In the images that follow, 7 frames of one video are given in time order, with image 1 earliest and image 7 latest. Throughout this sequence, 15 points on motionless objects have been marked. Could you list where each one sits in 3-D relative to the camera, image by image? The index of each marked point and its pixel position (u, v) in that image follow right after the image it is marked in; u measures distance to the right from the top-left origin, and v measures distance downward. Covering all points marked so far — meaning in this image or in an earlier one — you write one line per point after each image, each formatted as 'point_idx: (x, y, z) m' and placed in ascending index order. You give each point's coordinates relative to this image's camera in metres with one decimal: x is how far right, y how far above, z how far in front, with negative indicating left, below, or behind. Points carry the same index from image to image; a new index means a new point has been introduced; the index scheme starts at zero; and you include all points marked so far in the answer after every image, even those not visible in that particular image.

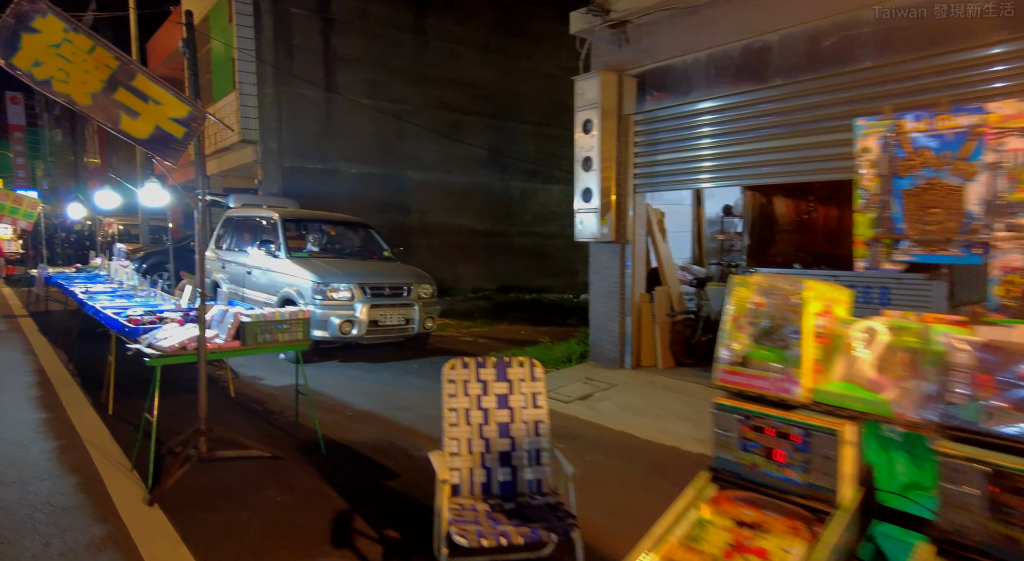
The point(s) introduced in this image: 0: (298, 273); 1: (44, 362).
0: (-2.8, +0.1, +8.2) m
1: (-5.9, -1.1, +7.7) m
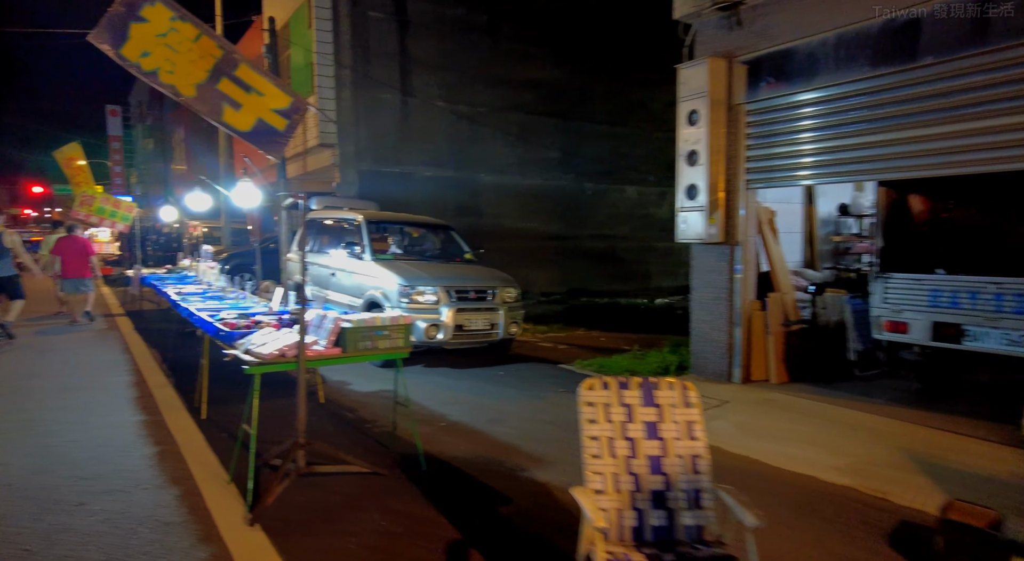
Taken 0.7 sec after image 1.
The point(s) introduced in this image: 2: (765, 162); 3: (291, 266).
0: (-1.7, +0.1, +8.1) m
1: (-4.8, -1.1, +7.9) m
2: (+2.6, +1.2, +6.3) m
3: (-4.0, +0.3, +11.1) m
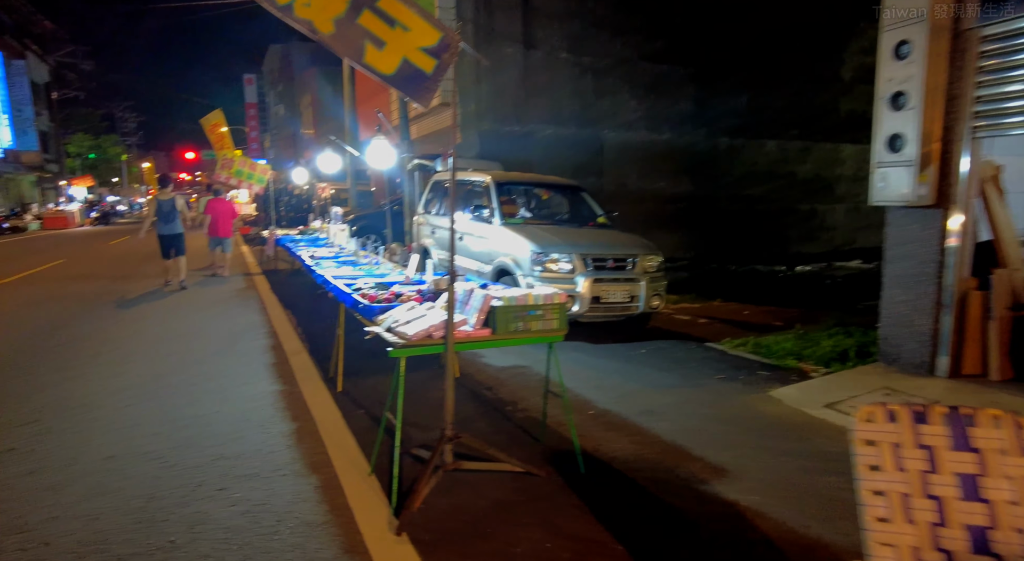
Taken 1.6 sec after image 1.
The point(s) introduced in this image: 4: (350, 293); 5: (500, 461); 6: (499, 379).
0: (+0.1, +0.5, +7.5) m
1: (-3.1, -0.6, +8.0) m
2: (+3.9, +1.4, +5.0) m
3: (-1.7, +0.9, +10.9) m
4: (-1.2, -0.1, +4.7) m
5: (-0.1, -1.0, +3.5) m
6: (-0.1, -0.9, +5.3) m
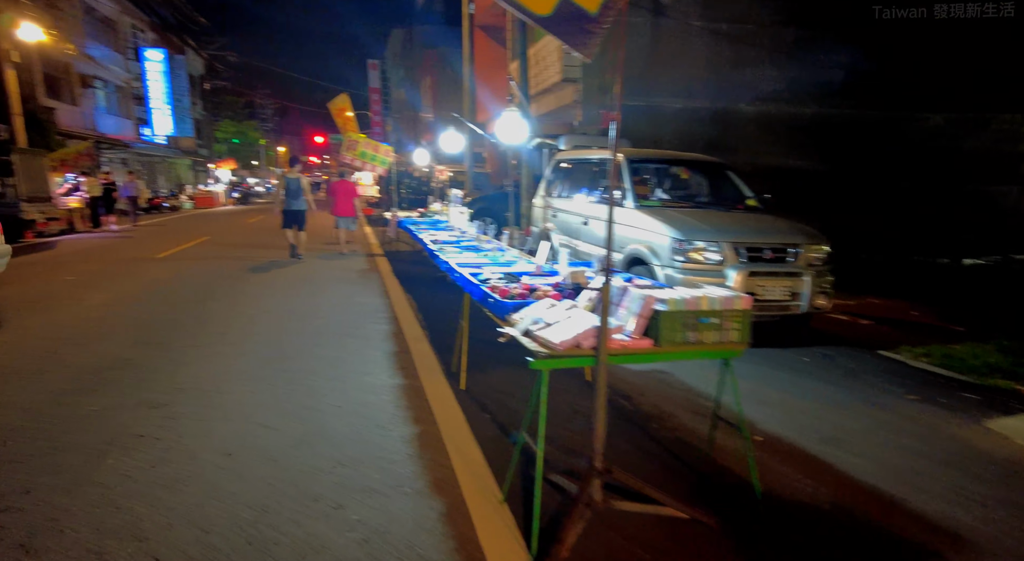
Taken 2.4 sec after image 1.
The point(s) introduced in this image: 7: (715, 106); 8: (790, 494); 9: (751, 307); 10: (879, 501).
0: (+1.6, +0.6, +6.7) m
1: (-1.5, -0.4, +7.7) m
2: (+4.9, +1.4, +3.5) m
3: (+0.5, +1.2, +10.4) m
4: (-0.2, 0.0, +4.2) m
5: (+0.7, -1.0, +2.8) m
6: (+1.0, -0.8, +4.6) m
7: (+4.6, +4.0, +13.9) m
8: (+1.4, -1.1, +3.1) m
9: (+1.1, -0.1, +2.9) m
10: (+1.8, -1.1, +3.1) m
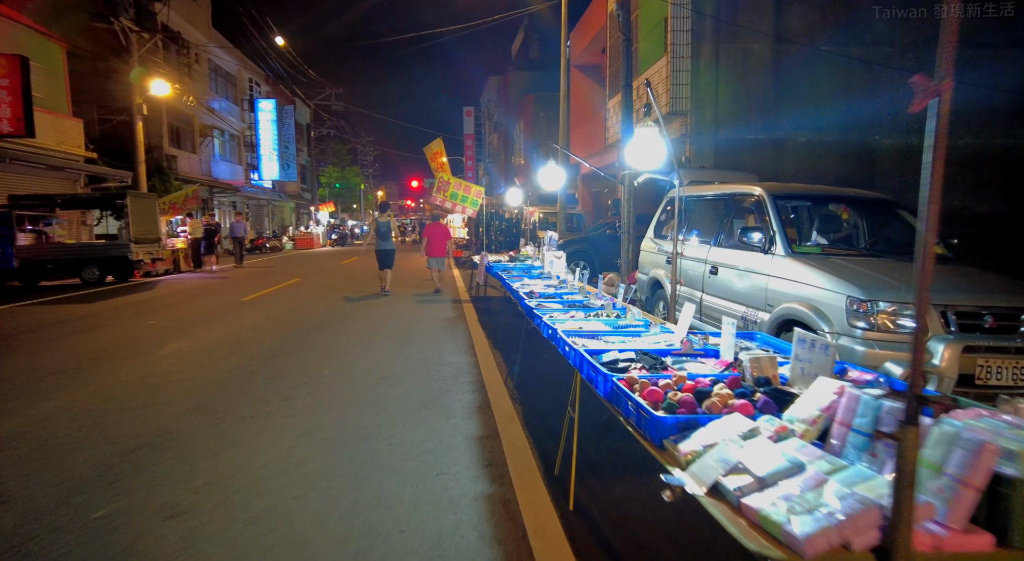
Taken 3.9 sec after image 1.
0: (+2.6, 0.0, +5.2) m
1: (-0.3, -1.0, +6.6) m
2: (+5.5, +0.9, +1.6) m
3: (+2.0, +0.3, +9.0) m
4: (+0.4, -0.4, +2.9) m
5: (+1.1, -1.3, +1.3) m
6: (+1.7, -1.2, +3.1) m
7: (+6.7, +2.8, +12.0) m
8: (+1.9, -1.4, +1.5) m
9: (+1.6, -0.4, +1.4) m
10: (+2.3, -1.4, +1.4) m
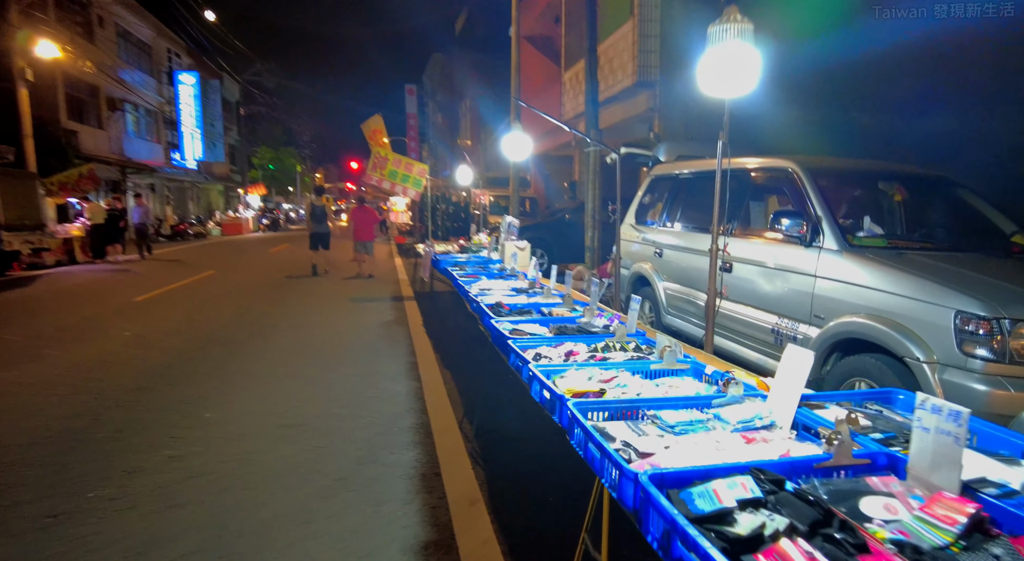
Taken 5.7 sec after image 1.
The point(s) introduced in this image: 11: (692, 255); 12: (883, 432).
0: (+2.4, 0.0, +3.7) m
1: (-0.6, -1.0, +4.8) m
2: (+5.6, +0.9, +0.3) m
3: (+1.4, +0.4, +7.4) m
4: (+0.4, -0.5, +1.2) m
5: (+1.2, -1.5, -0.2) m
6: (+1.6, -1.3, +1.5) m
7: (+5.8, +3.0, +10.8) m
8: (+2.0, -1.5, 0.0) m
9: (+1.7, -0.6, -0.2) m
10: (+2.4, -1.6, -0.1) m
11: (+1.8, +0.3, +6.1) m
12: (+1.1, -0.4, +1.8) m
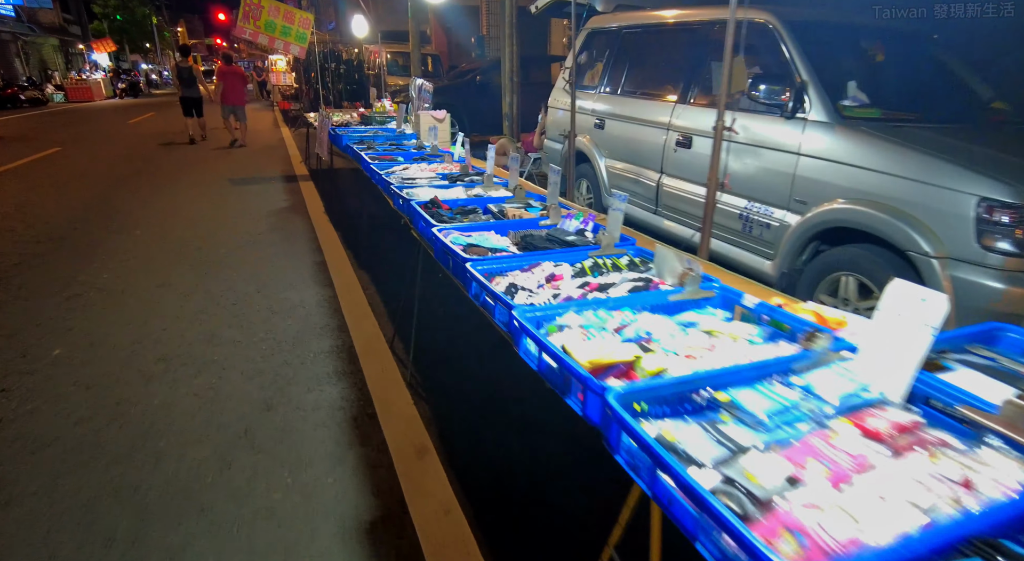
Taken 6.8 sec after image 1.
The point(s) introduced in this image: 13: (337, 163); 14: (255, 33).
0: (+2.1, +0.6, +3.1) m
1: (-1.0, -0.3, +4.0) m
2: (+5.7, +0.9, +0.2) m
3: (+0.6, +1.7, +6.5) m
4: (+0.6, -0.5, +0.6) m
5: (+1.6, -1.7, -0.5) m
6: (+1.7, -1.2, +1.2) m
7: (+4.3, +5.2, +9.8) m
8: (+2.3, -1.7, -0.1) m
9: (+2.0, -0.8, -0.5) m
10: (+2.8, -1.7, -0.1) m
11: (+1.1, +1.4, +5.3) m
12: (+1.1, -0.2, +1.2) m
13: (-3.0, +2.0, +10.6) m
14: (-4.4, +4.3, +10.6) m
